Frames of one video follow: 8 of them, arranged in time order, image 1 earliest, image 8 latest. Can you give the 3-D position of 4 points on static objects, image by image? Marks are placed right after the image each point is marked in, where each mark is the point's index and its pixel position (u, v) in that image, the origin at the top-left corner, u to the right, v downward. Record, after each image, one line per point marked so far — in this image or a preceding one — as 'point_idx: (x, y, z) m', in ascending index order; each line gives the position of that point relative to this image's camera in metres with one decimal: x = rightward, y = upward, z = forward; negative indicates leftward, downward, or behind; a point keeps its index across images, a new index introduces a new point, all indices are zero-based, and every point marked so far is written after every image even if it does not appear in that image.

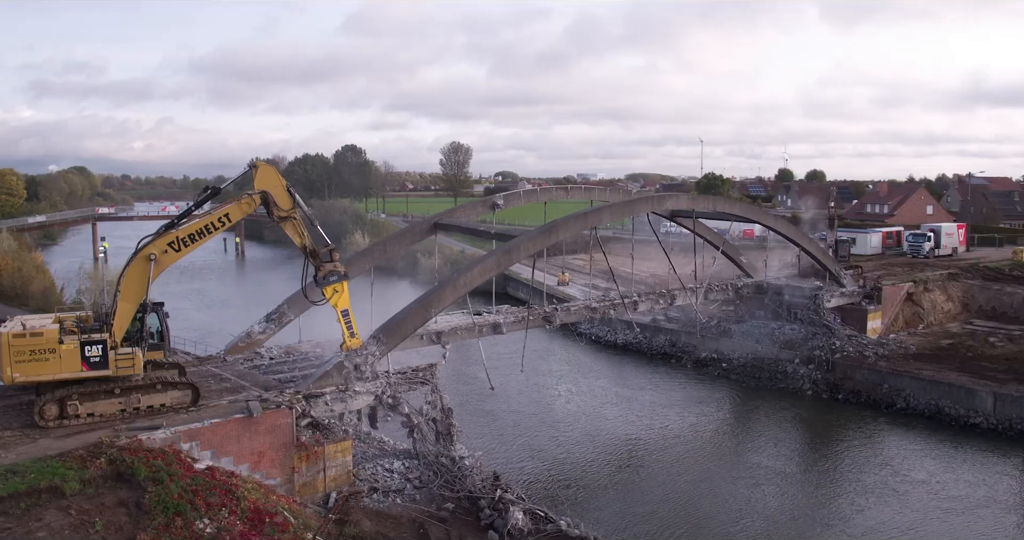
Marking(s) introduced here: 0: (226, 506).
0: (-3.4, -2.8, +8.4) m
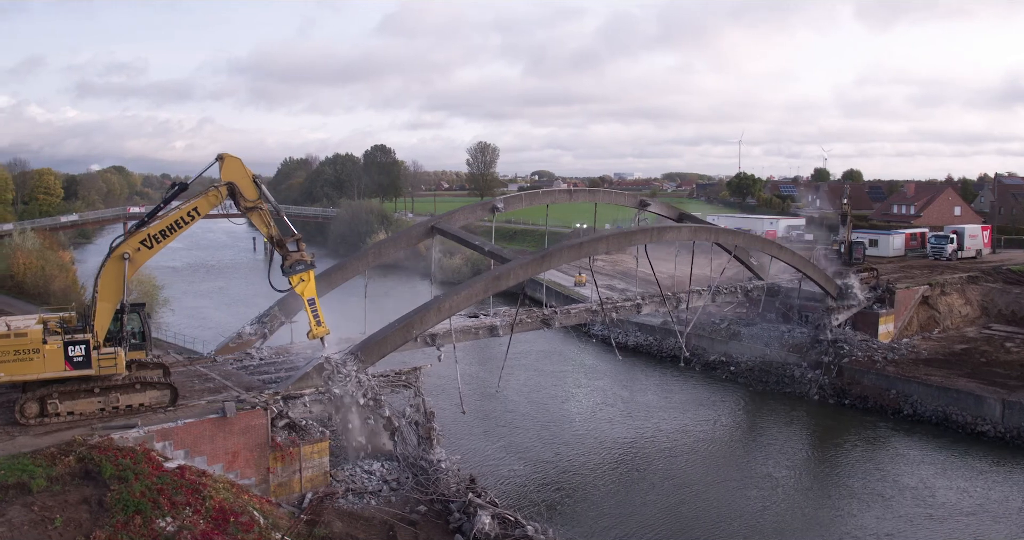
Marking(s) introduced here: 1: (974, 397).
0: (-3.9, -2.9, +8.5) m
1: (+11.5, -3.2, +17.4) m
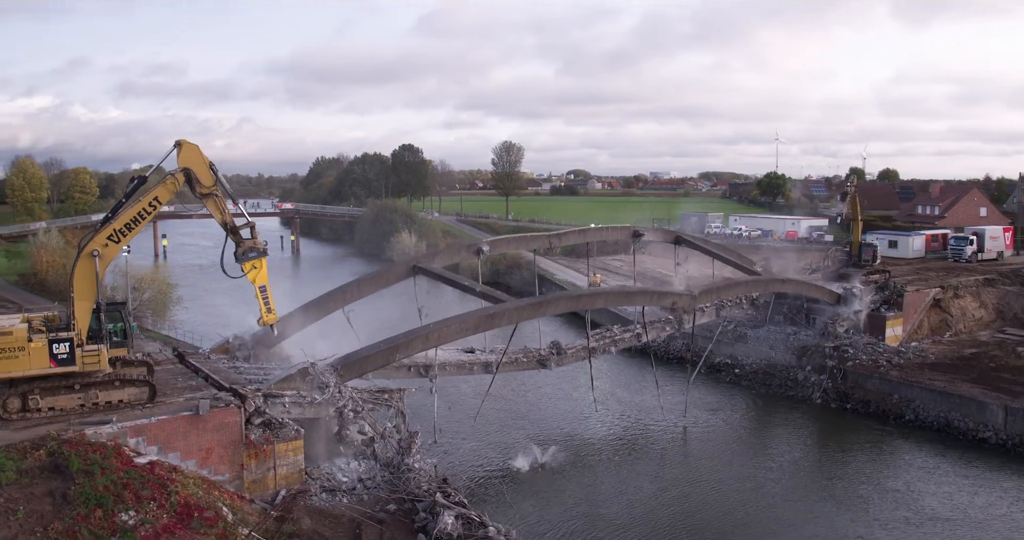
0: (-4.4, -2.9, +8.7) m
1: (+11.3, -3.2, +17.0) m
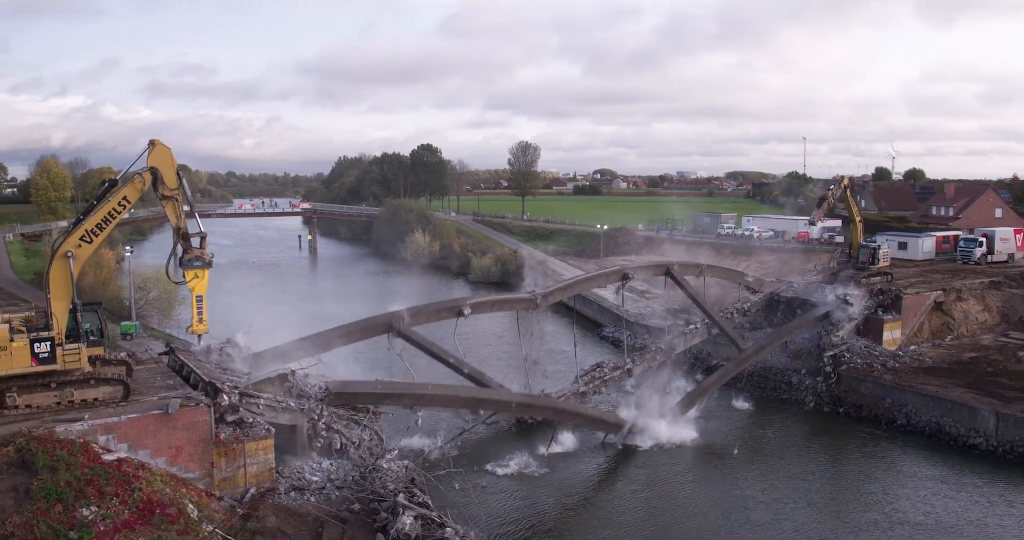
0: (-5.0, -2.9, +8.9) m
1: (+10.9, -3.3, +16.7) m
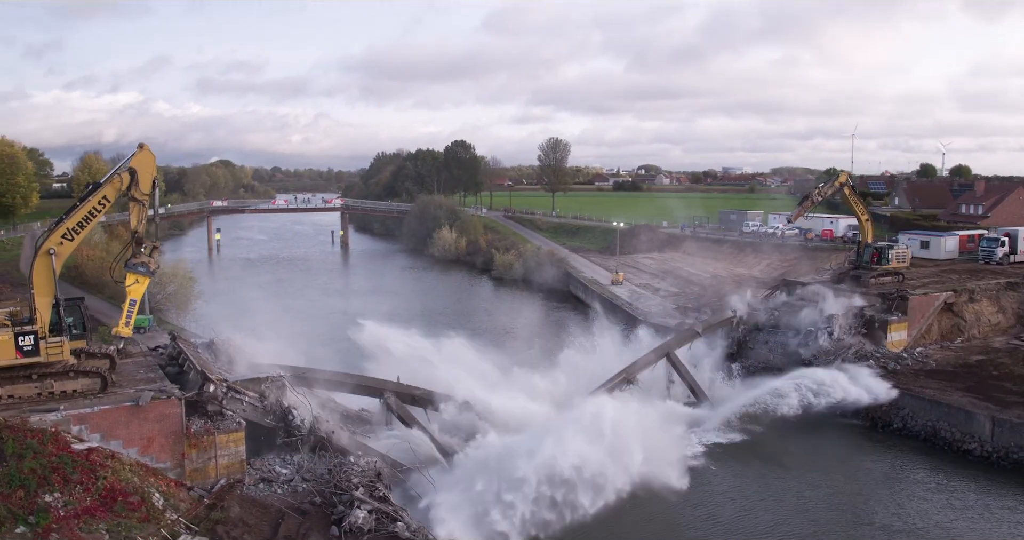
0: (-5.7, -2.8, +9.3) m
1: (+10.5, -3.3, +16.4) m
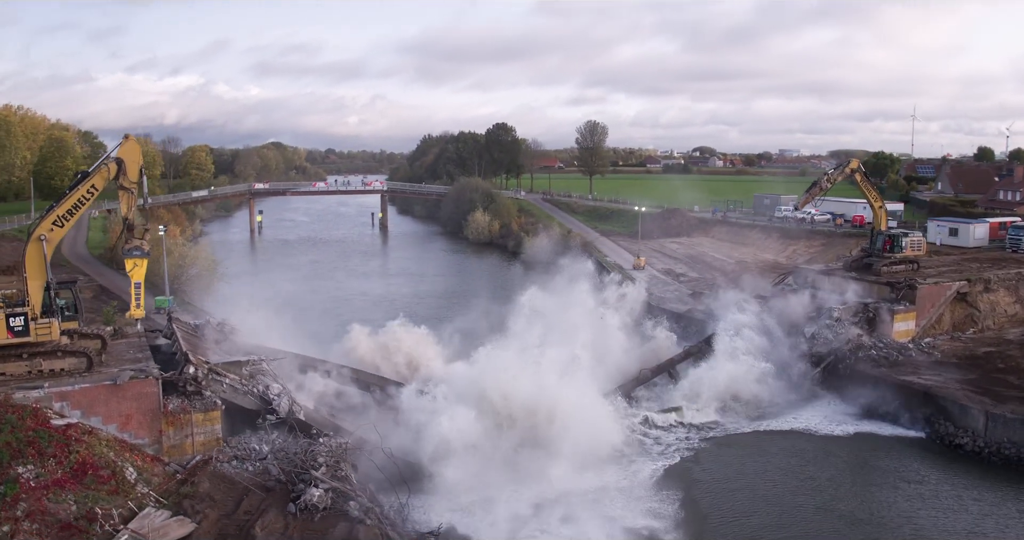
0: (-6.5, -2.7, +9.9) m
1: (+10.2, -3.1, +16.0) m
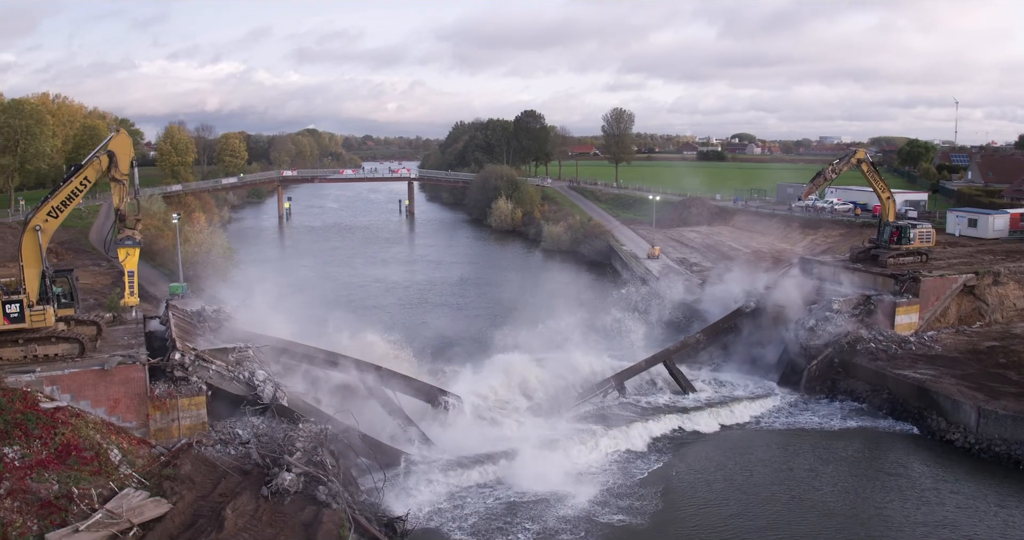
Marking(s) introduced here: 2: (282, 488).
0: (-7.0, -2.5, +10.4) m
1: (+9.9, -3.0, +15.8) m
2: (-3.4, -3.3, +10.6) m
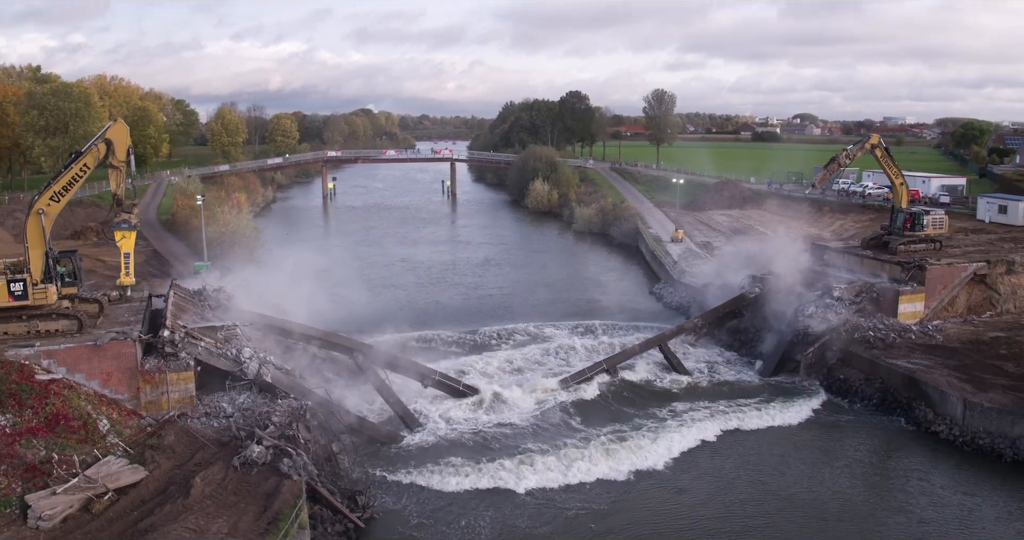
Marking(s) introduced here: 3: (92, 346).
0: (-7.7, -2.2, +11.3) m
1: (+9.5, -2.7, +15.6) m
2: (-4.2, -3.0, +11.2) m
3: (-7.5, -1.4, +12.6) m
